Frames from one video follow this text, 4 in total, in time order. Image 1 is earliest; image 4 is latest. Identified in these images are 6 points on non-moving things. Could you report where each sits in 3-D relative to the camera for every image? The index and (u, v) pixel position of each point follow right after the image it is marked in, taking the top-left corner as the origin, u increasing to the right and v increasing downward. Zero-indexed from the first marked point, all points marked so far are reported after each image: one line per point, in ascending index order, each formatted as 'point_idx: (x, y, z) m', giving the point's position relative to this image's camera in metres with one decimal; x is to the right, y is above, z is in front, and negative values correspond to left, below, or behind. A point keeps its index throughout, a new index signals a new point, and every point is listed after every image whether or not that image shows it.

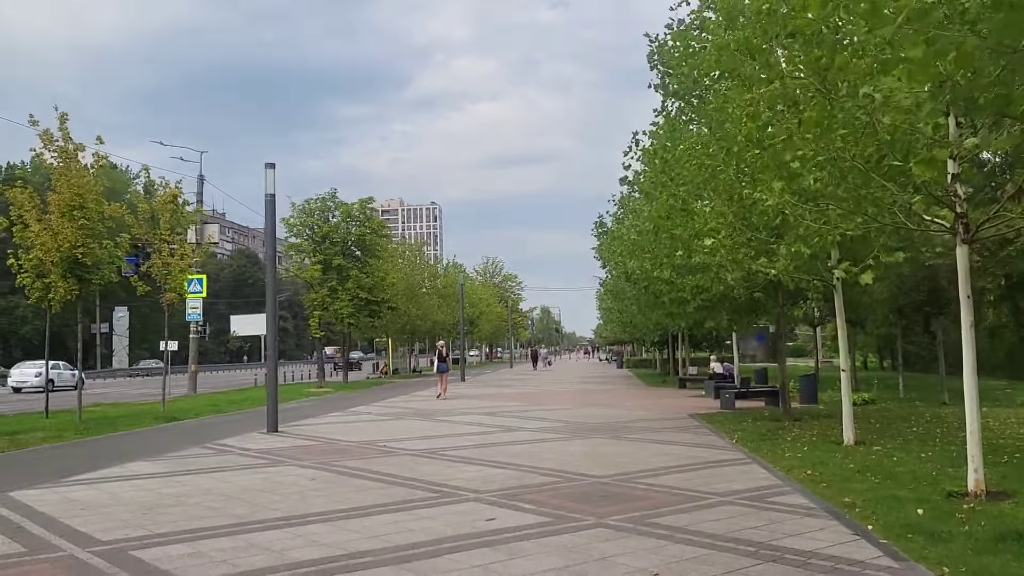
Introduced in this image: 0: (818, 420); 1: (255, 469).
0: (+6.5, -2.8, +17.7) m
1: (-3.5, -2.5, +11.5) m
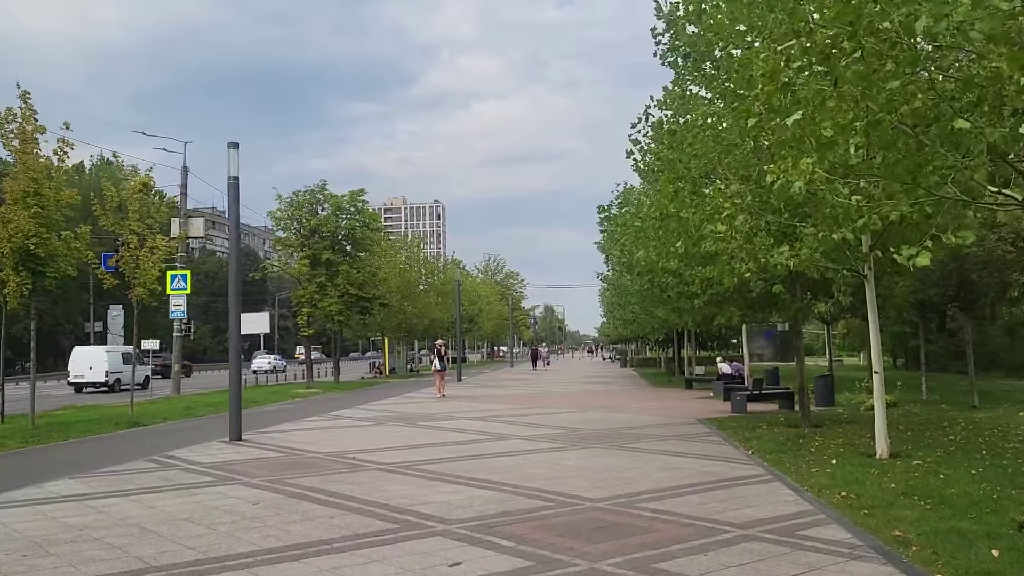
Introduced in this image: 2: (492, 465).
0: (+6.3, -2.6, +16.0) m
1: (-3.7, -2.4, +9.8) m
2: (-0.3, -2.5, +11.7) m
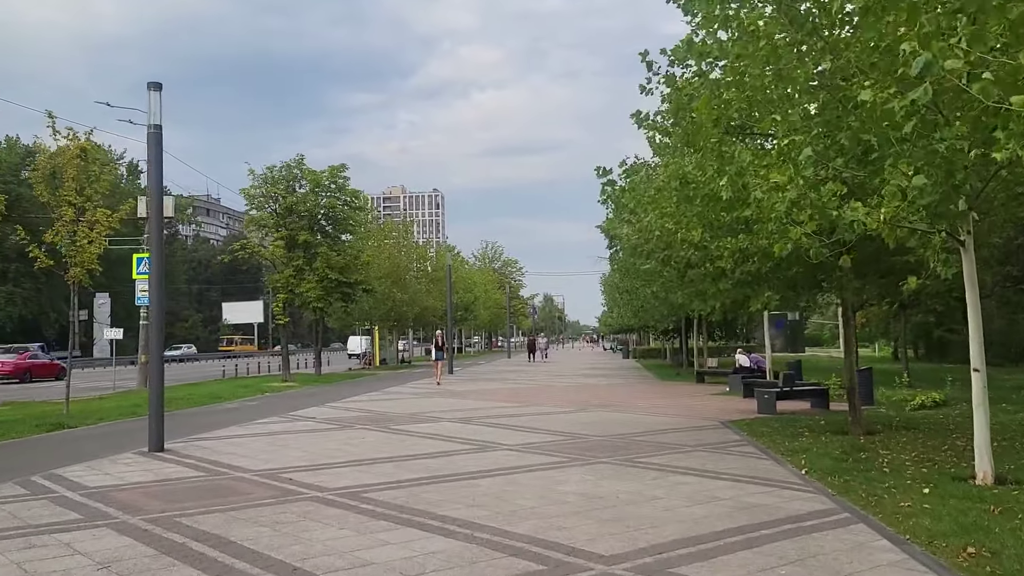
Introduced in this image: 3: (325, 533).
0: (+6.1, -2.3, +13.2) m
1: (-3.9, -2.1, +6.9) m
2: (-0.5, -2.1, +8.8) m
3: (-1.6, -2.1, +7.0) m
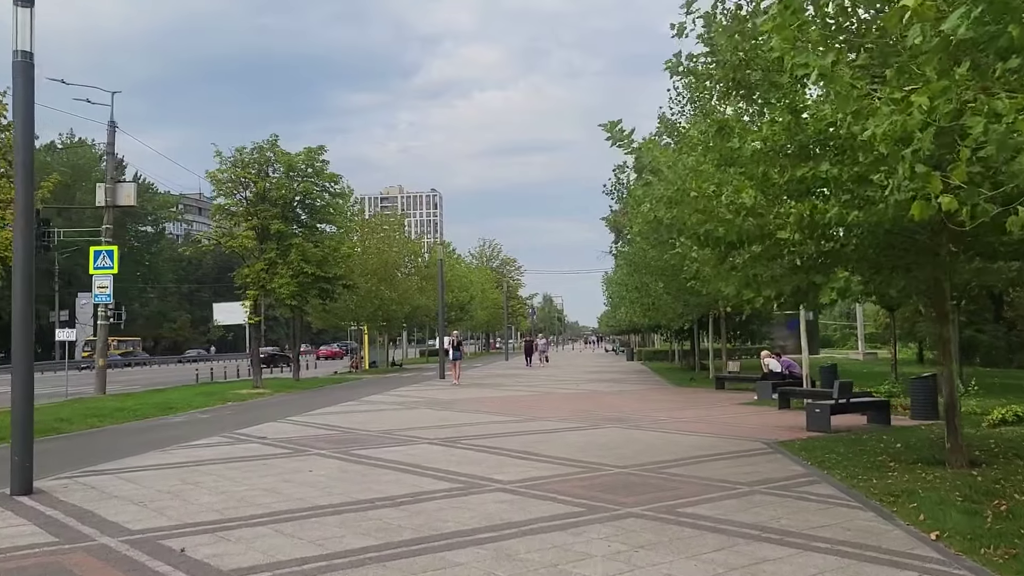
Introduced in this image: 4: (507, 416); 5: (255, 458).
0: (+6.0, -2.1, +10.0) m
1: (-4.0, -1.9, +3.8) m
2: (-0.5, -2.0, +5.6) m
3: (-1.6, -1.9, +3.8) m
4: (-0.1, -2.7, +17.6) m
5: (-3.5, -2.4, +11.6) m
